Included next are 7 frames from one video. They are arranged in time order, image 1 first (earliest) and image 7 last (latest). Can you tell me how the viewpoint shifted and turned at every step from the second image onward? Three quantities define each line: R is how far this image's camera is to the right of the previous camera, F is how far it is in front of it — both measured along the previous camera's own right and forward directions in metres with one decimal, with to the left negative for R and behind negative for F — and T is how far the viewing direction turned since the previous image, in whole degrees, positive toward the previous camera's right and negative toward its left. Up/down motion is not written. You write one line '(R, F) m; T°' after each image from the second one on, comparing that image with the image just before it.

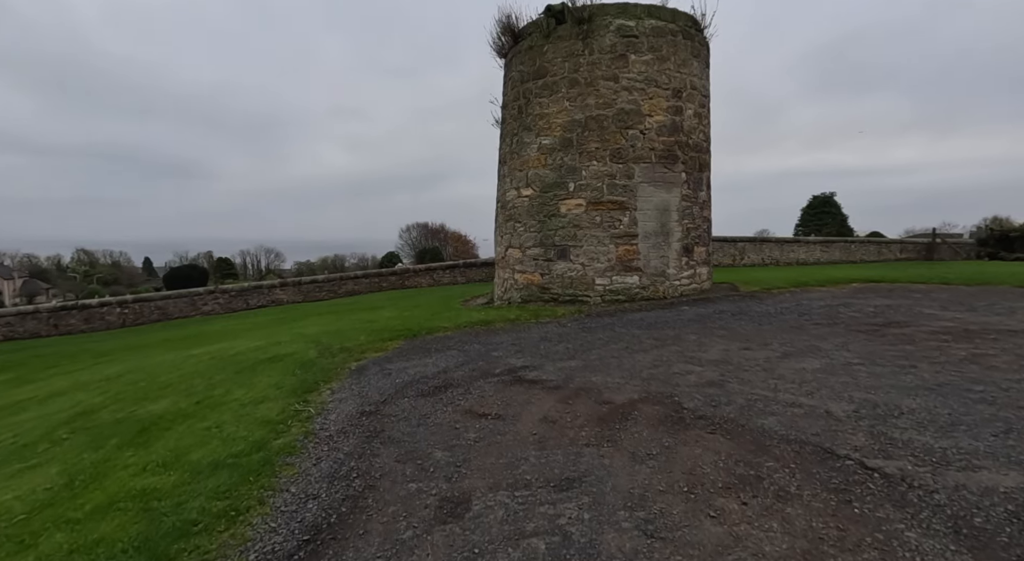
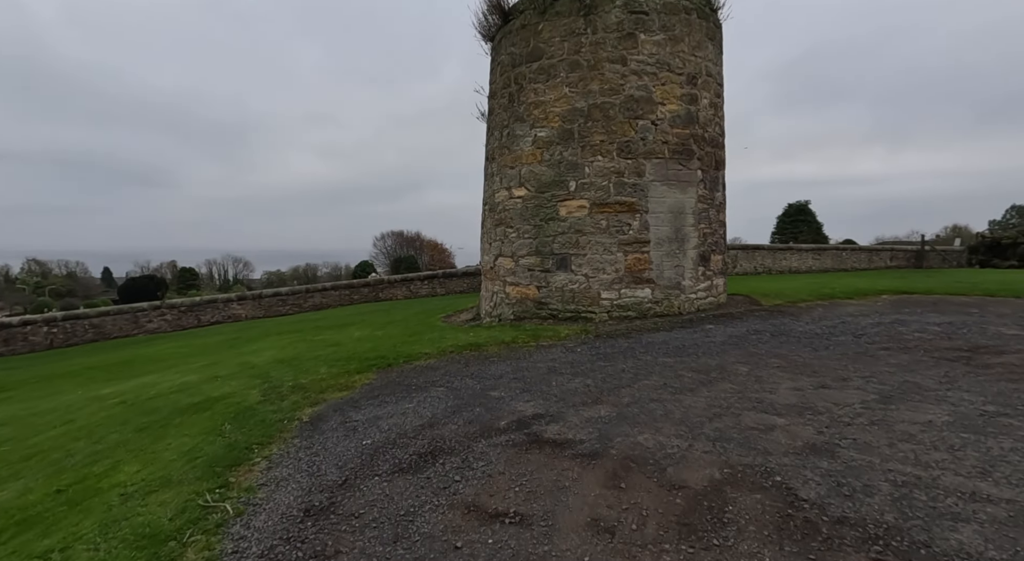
(-0.2, +1.2) m; +3°
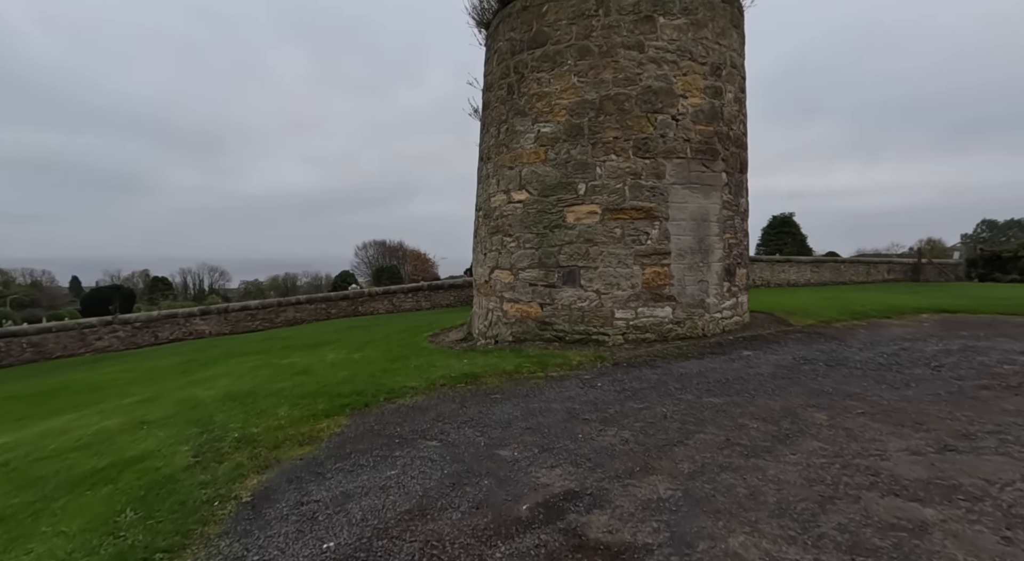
(-0.2, +1.0) m; +2°
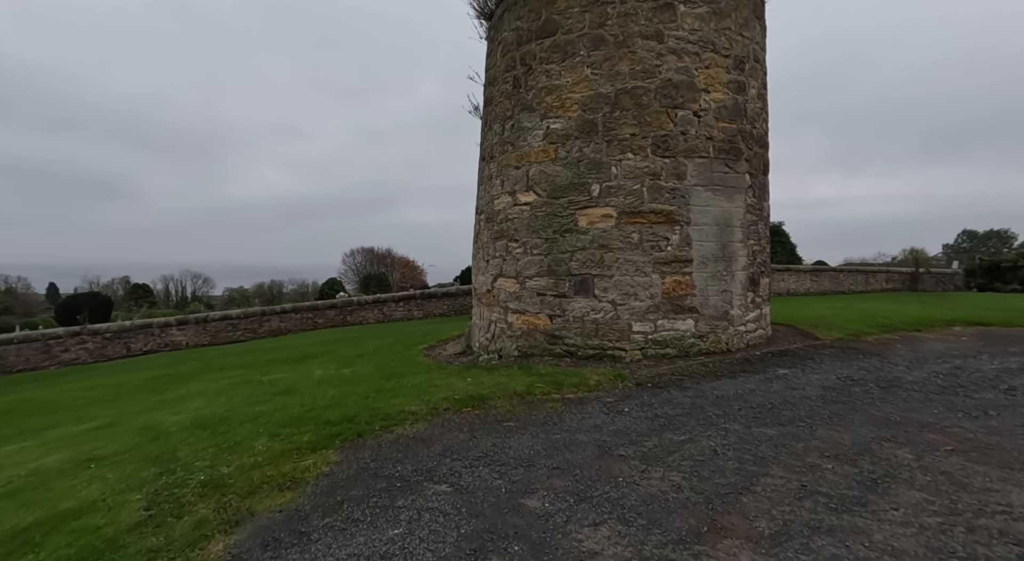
(-0.2, +0.6) m; +1°
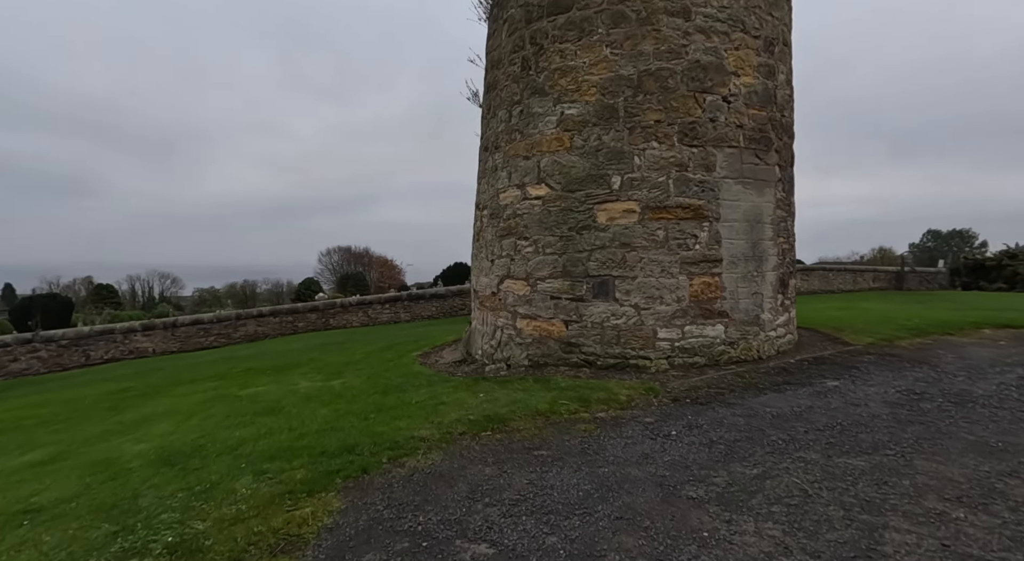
(-0.3, +0.6) m; +2°
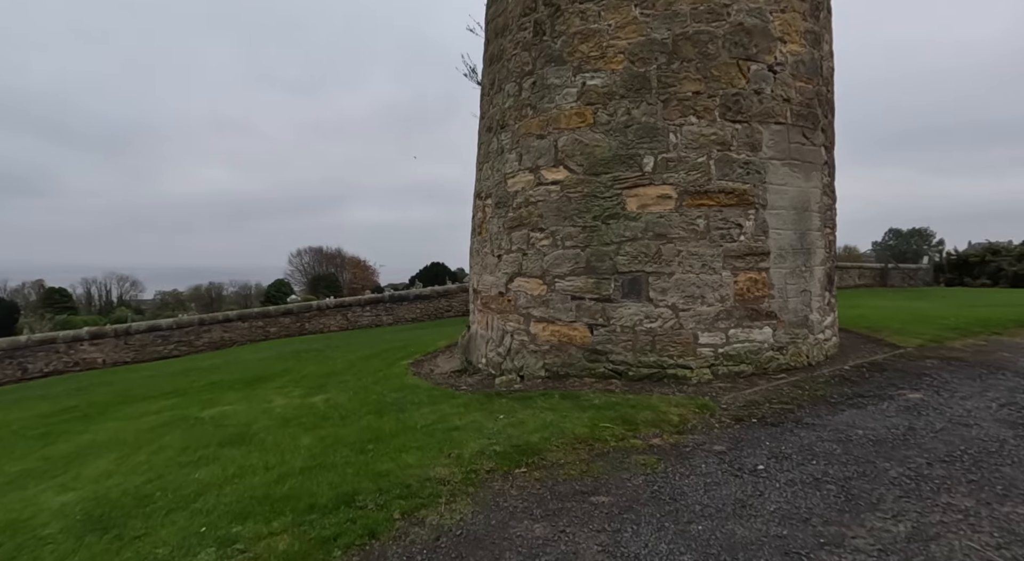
(-0.4, +0.8) m; +3°
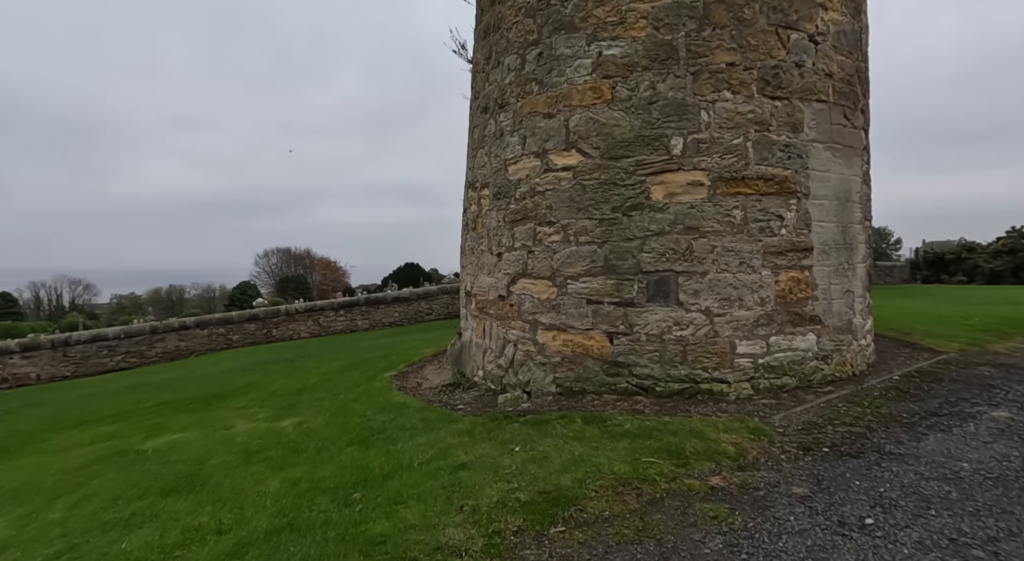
(-0.3, +0.7) m; +3°
